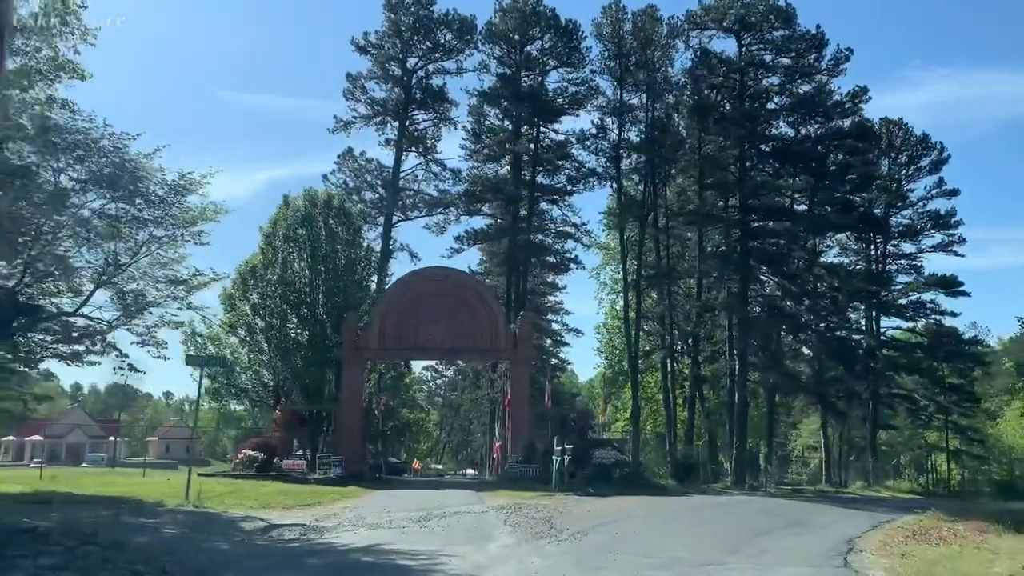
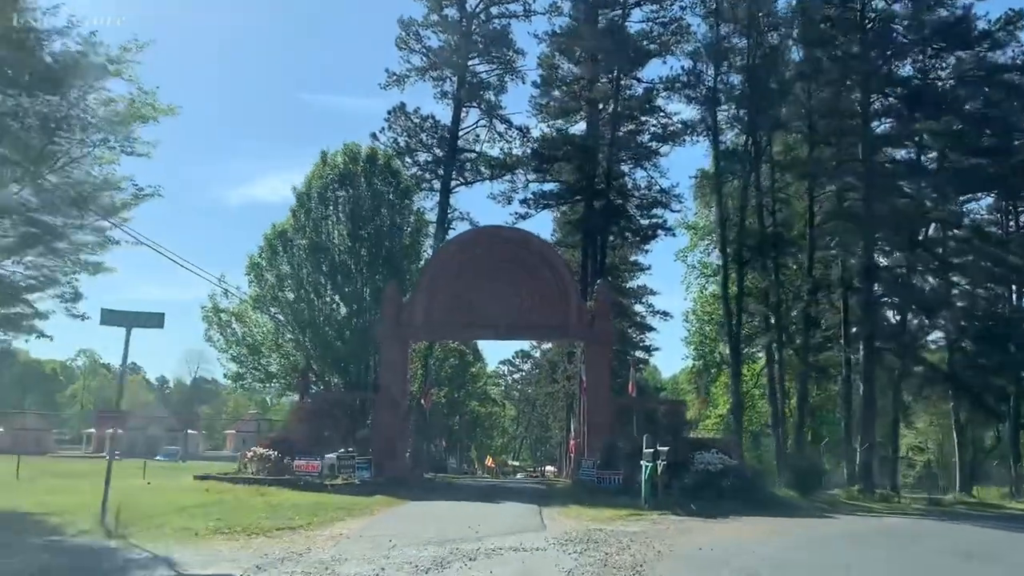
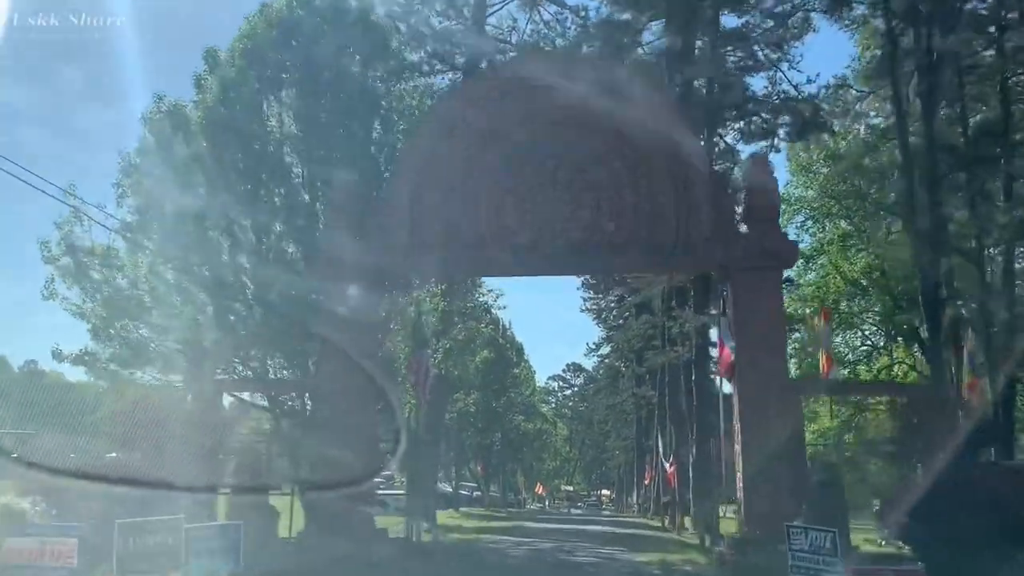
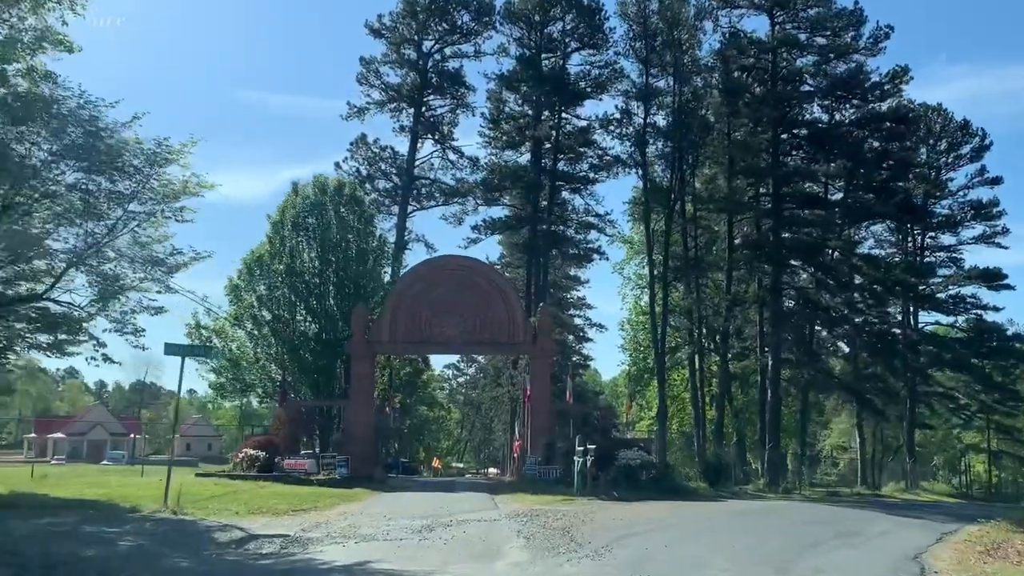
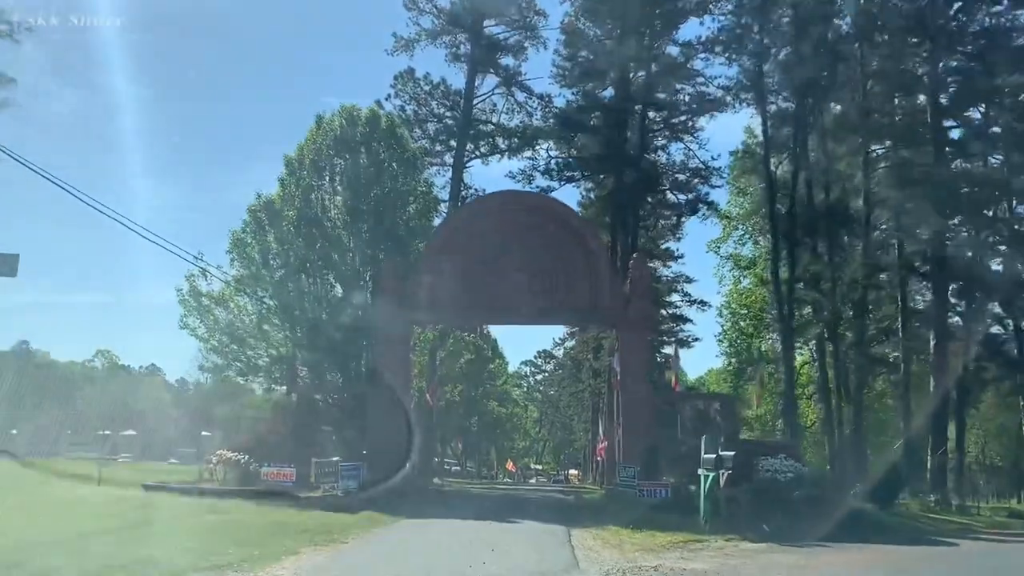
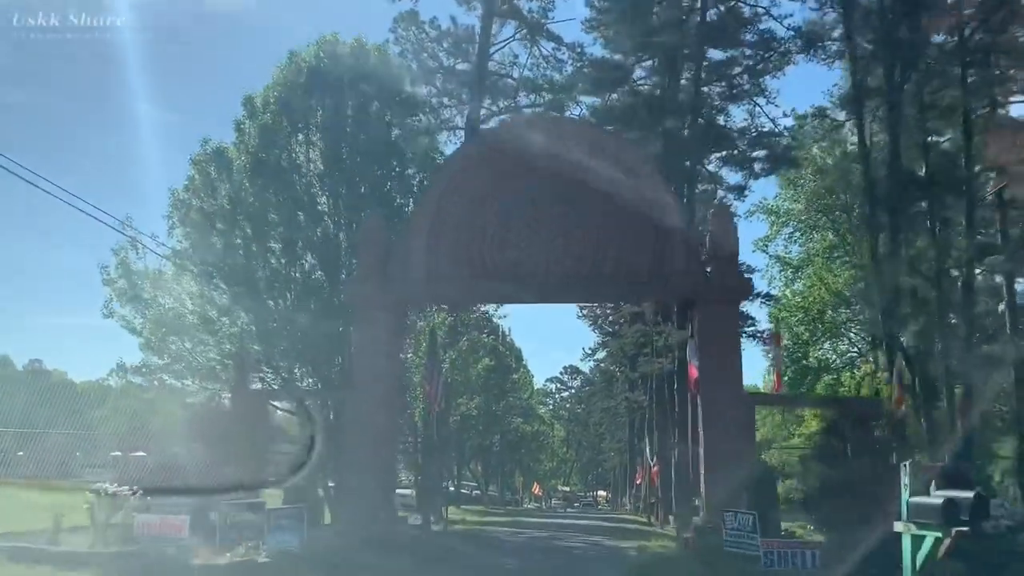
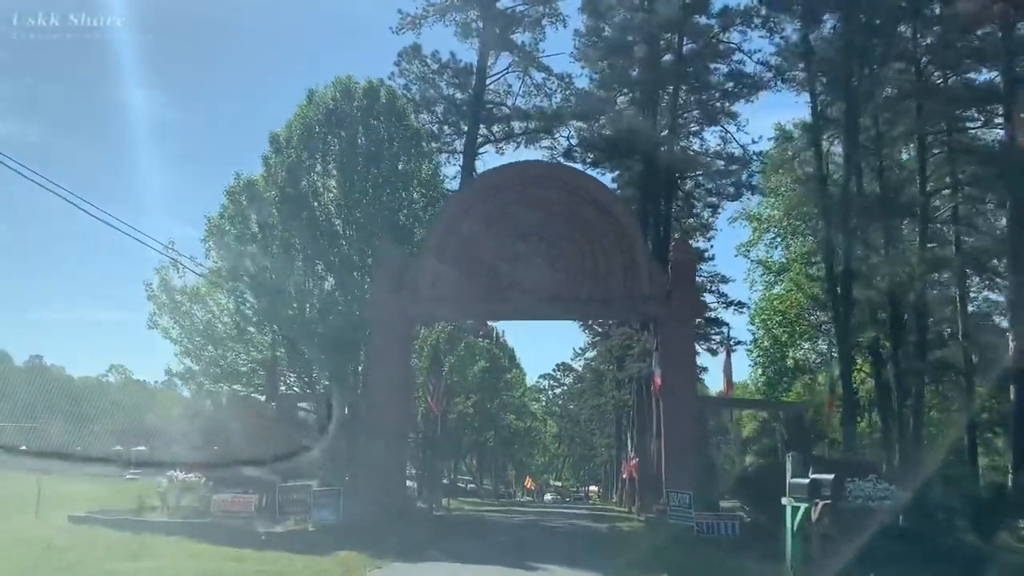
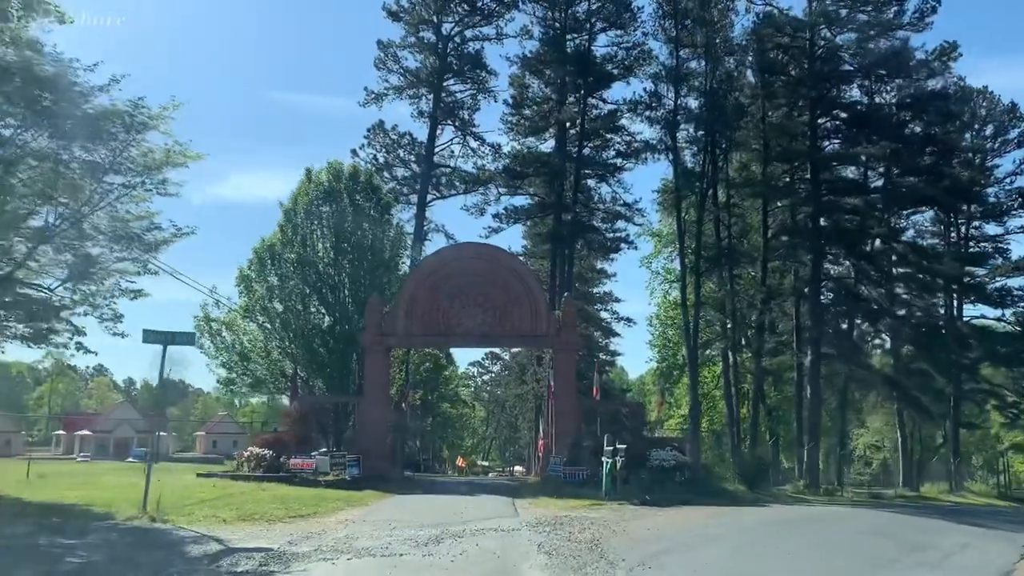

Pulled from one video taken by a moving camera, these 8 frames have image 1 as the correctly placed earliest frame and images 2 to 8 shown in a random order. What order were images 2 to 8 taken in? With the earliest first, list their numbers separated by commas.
4, 8, 2, 5, 7, 6, 3
